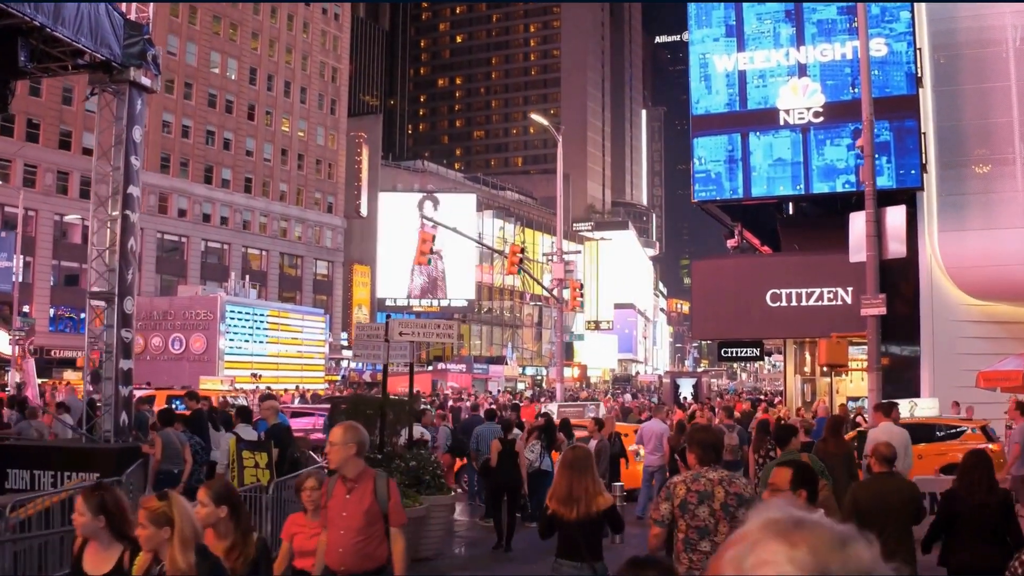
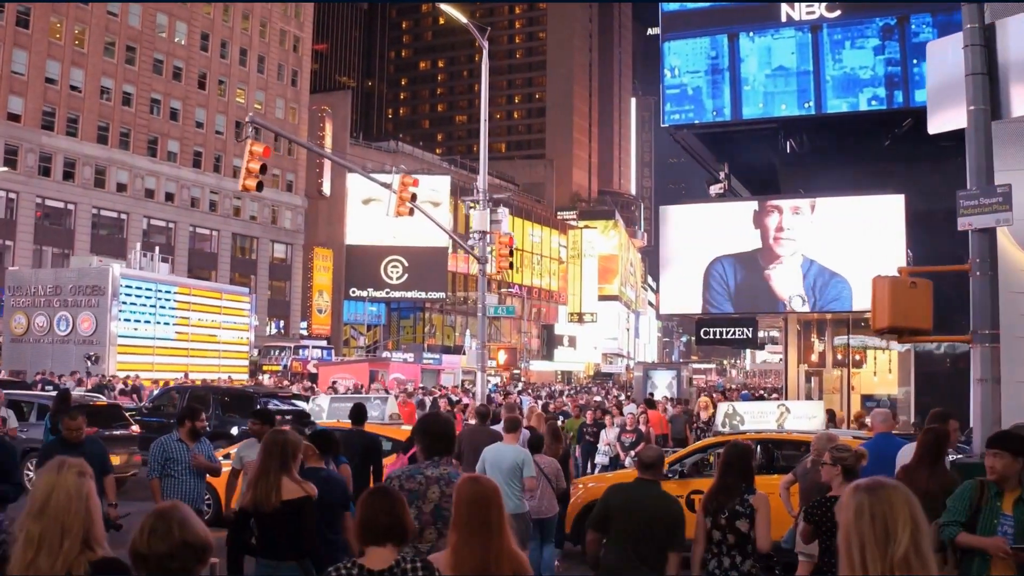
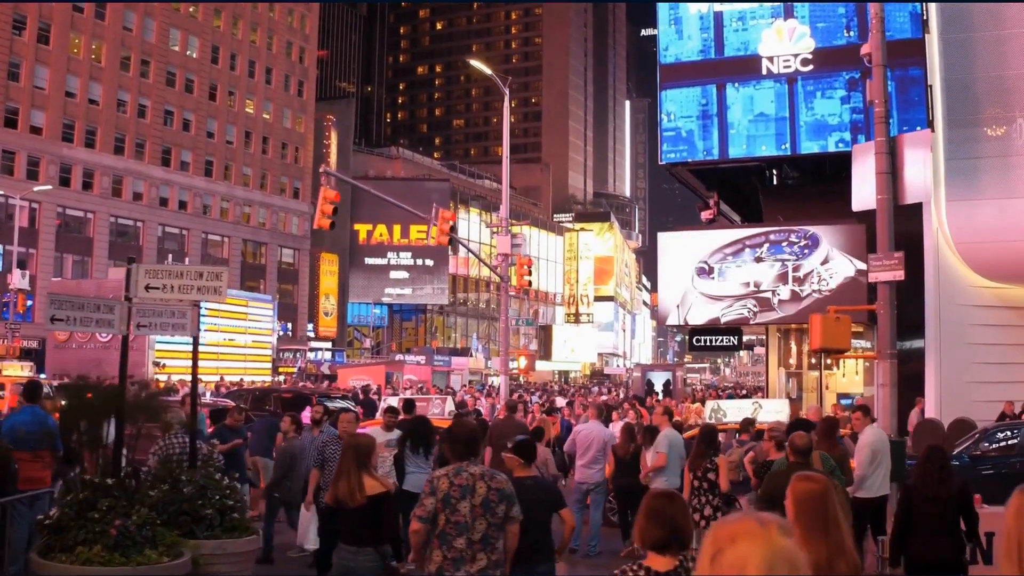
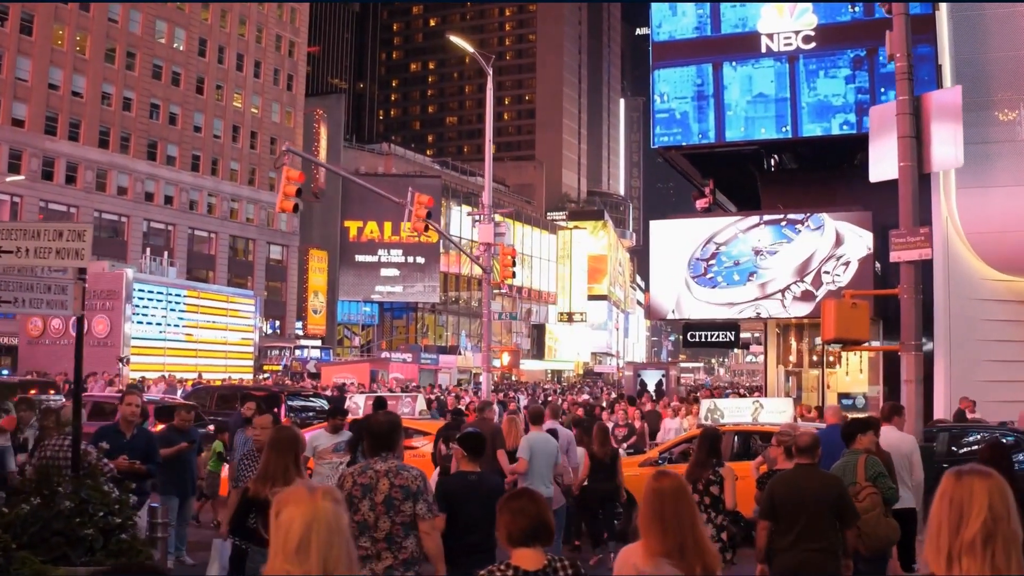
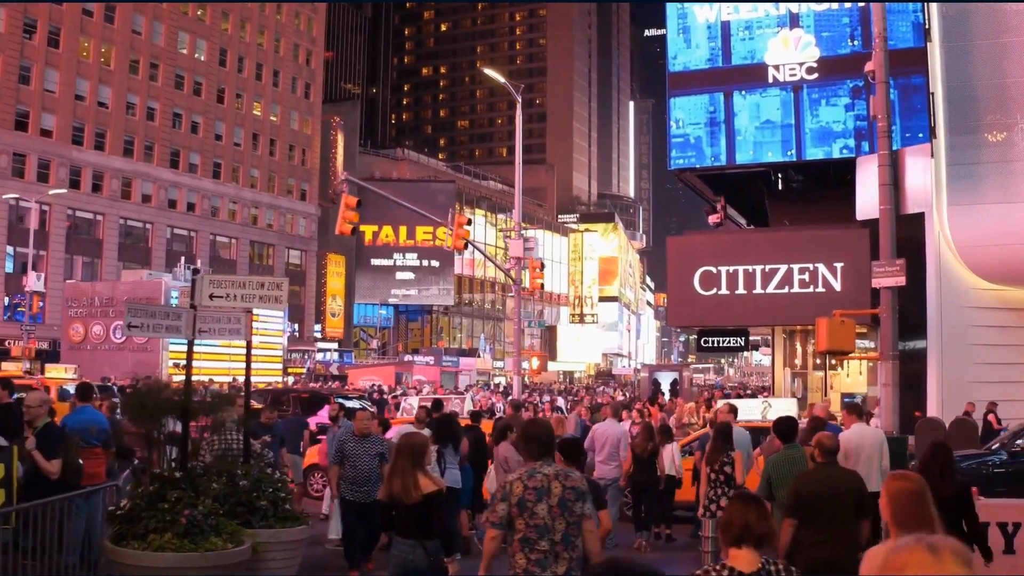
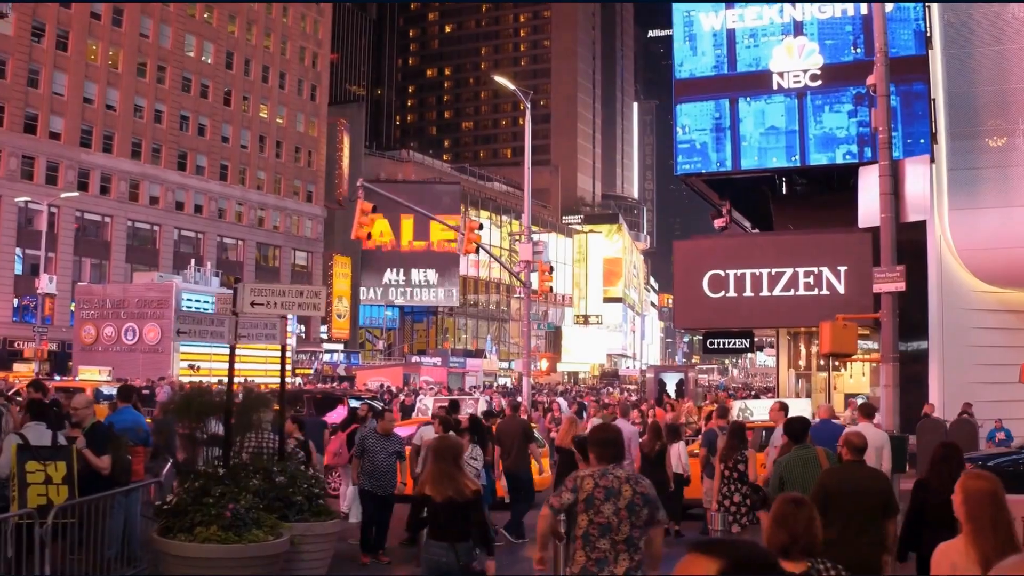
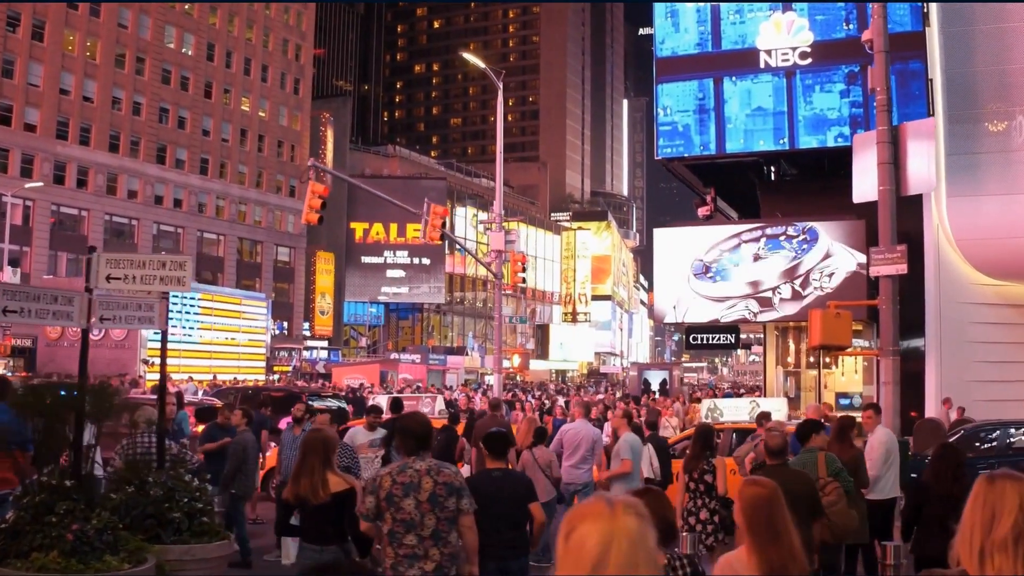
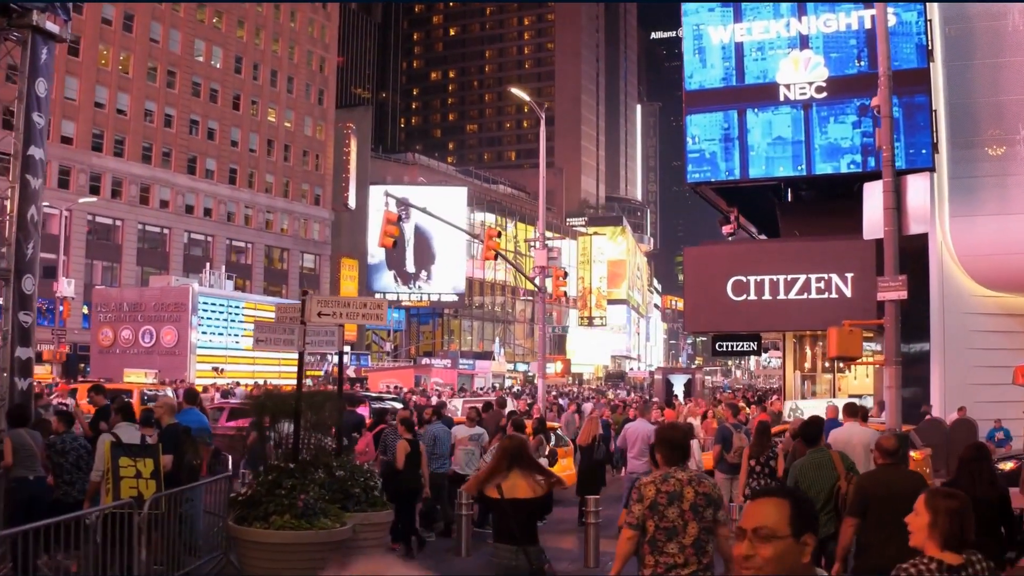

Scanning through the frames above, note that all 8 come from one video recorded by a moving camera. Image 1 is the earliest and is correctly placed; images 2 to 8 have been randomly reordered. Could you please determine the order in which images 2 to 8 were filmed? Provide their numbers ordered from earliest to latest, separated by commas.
8, 6, 5, 3, 7, 4, 2
